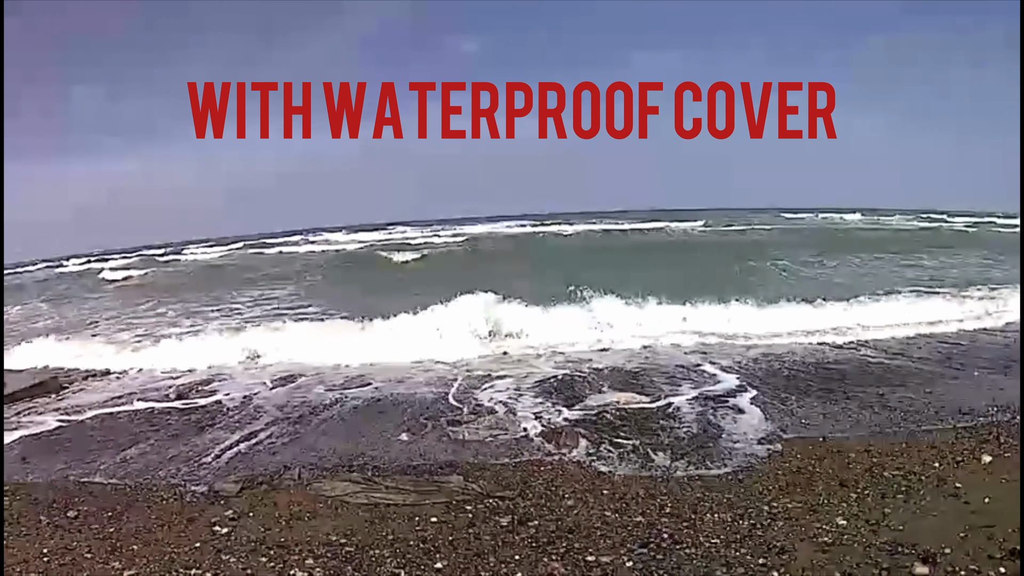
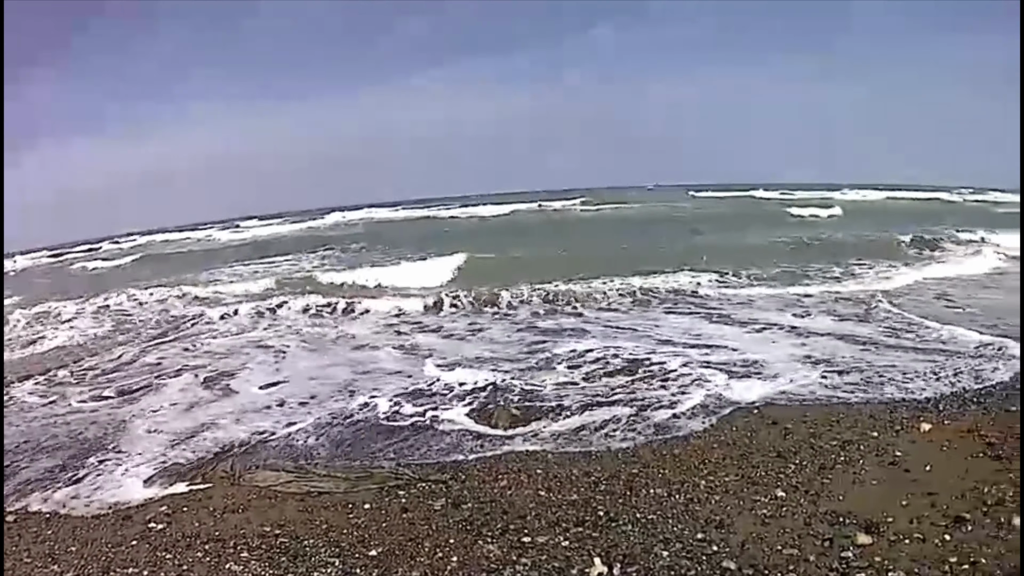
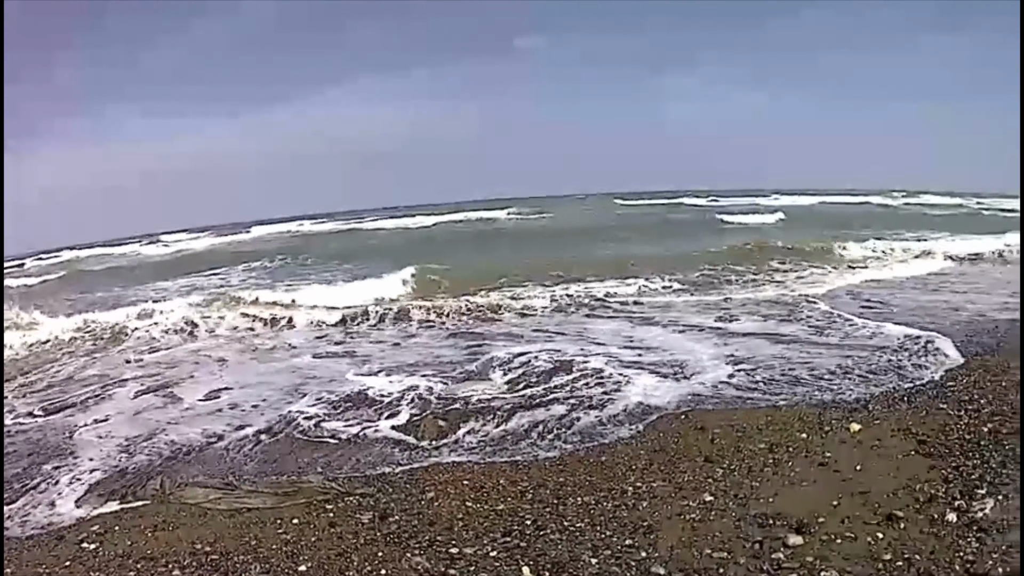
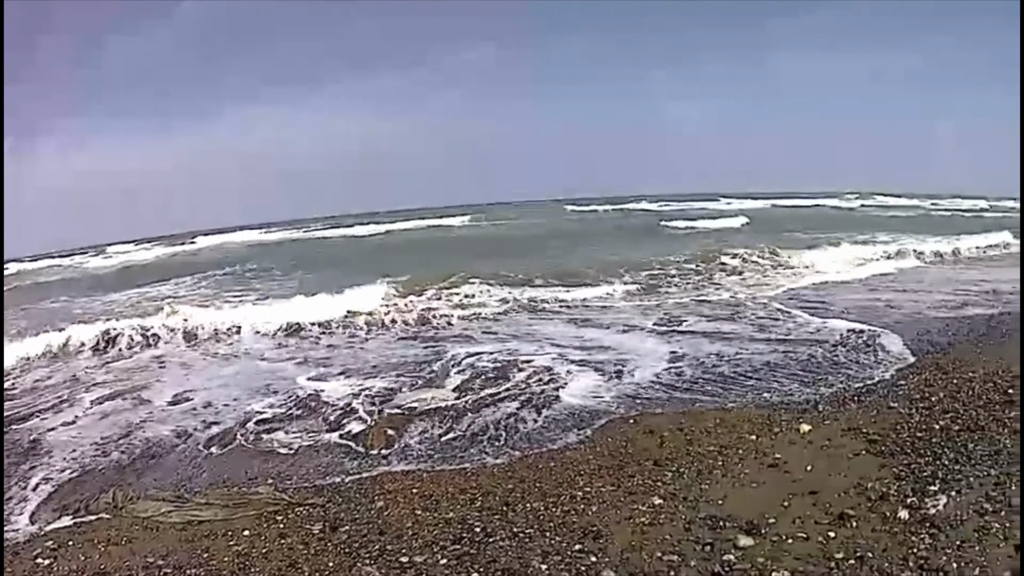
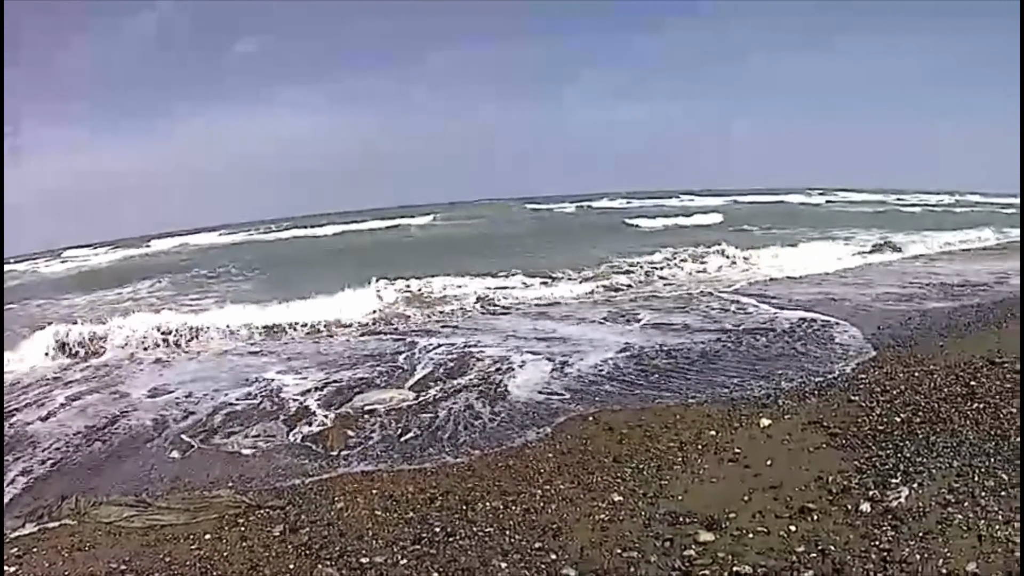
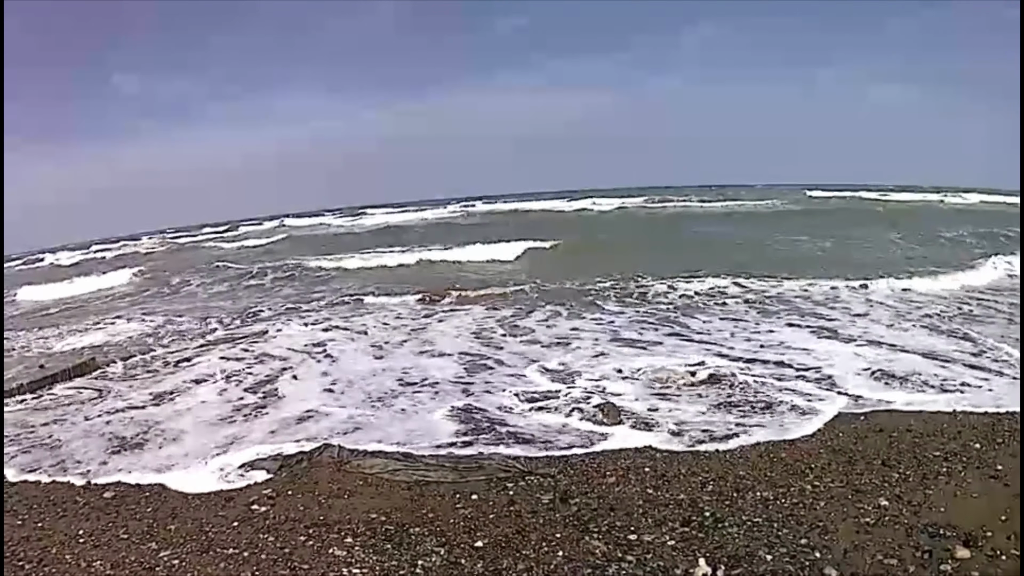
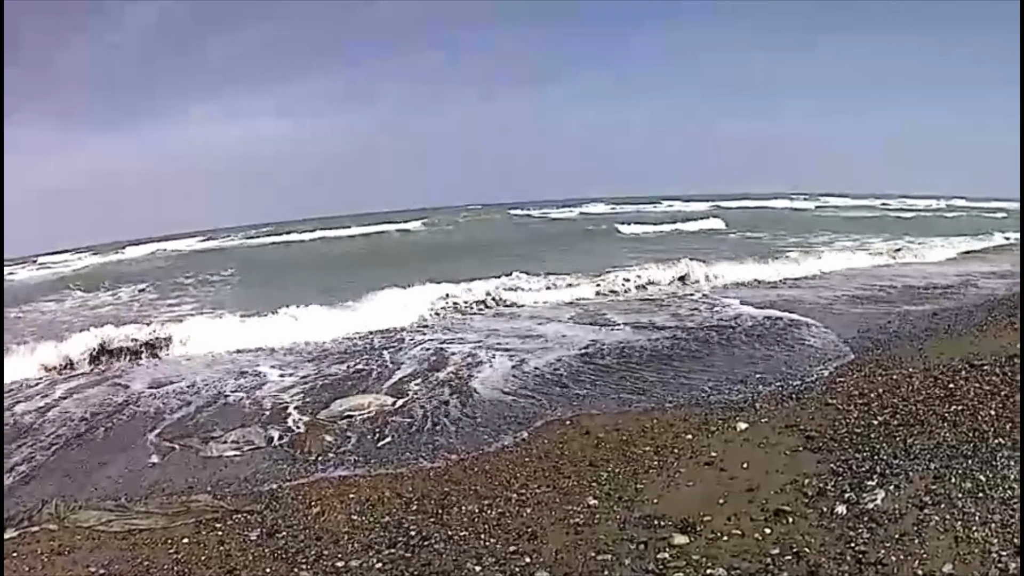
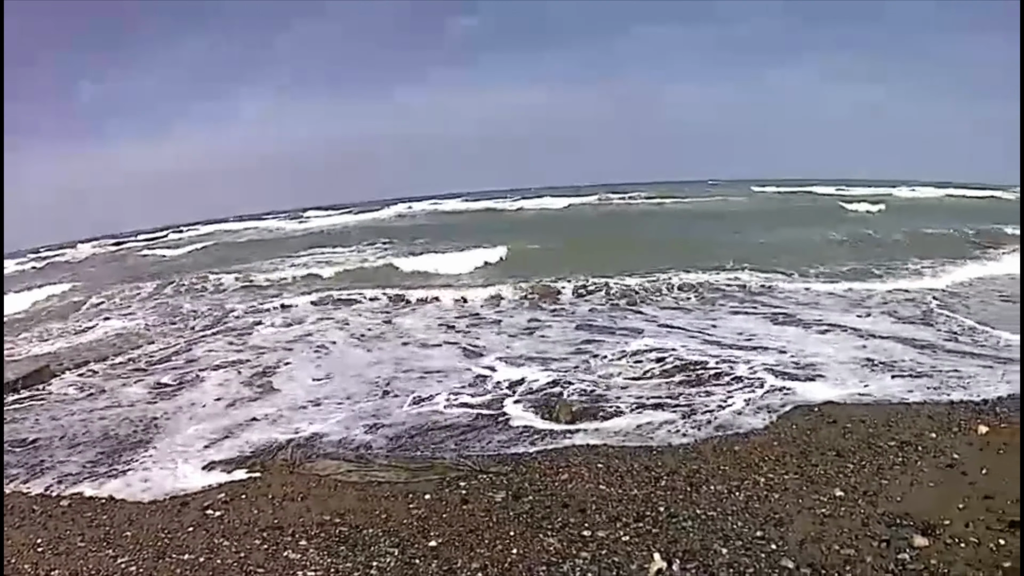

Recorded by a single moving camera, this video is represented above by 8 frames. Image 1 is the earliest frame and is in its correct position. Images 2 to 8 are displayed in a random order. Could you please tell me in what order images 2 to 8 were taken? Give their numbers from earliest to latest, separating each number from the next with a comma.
6, 8, 2, 3, 4, 5, 7
